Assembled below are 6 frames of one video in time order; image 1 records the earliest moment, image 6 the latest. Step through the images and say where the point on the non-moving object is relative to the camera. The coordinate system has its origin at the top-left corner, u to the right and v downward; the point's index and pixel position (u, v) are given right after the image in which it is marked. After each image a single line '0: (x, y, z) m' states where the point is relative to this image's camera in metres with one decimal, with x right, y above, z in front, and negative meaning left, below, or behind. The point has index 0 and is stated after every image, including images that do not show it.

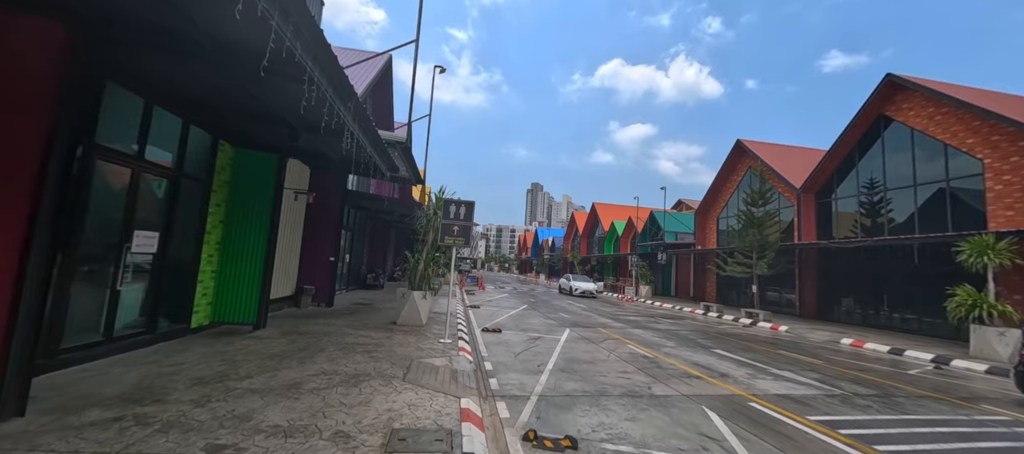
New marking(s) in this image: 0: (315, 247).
0: (-5.8, -0.6, +11.0) m
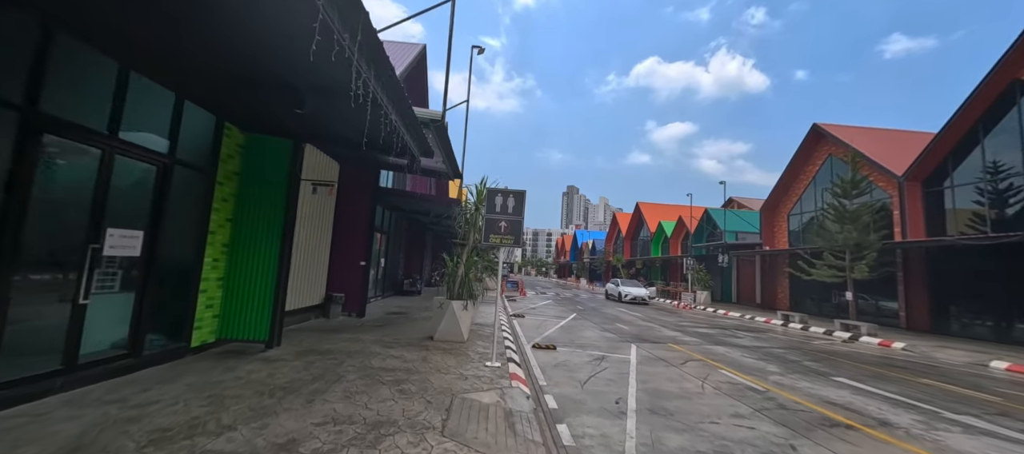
0: (-4.4, -0.6, +10.0) m
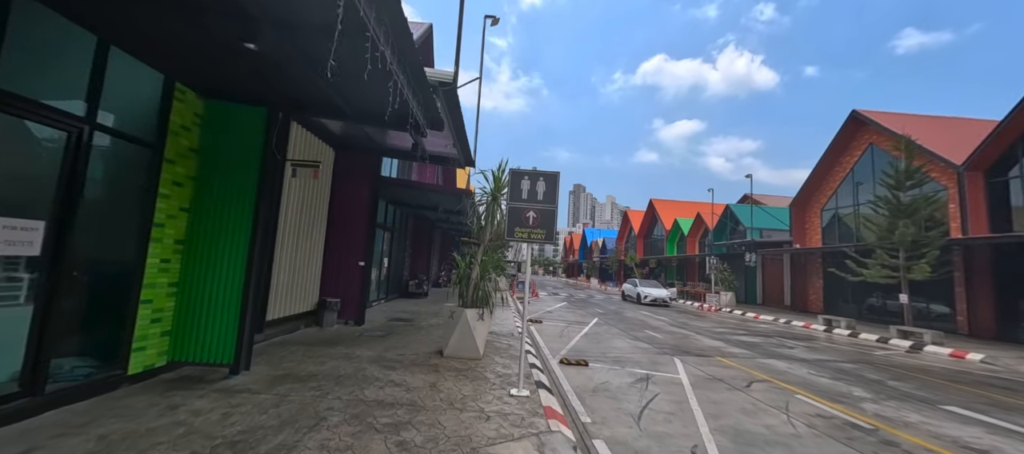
0: (-4.0, -0.5, +8.7) m
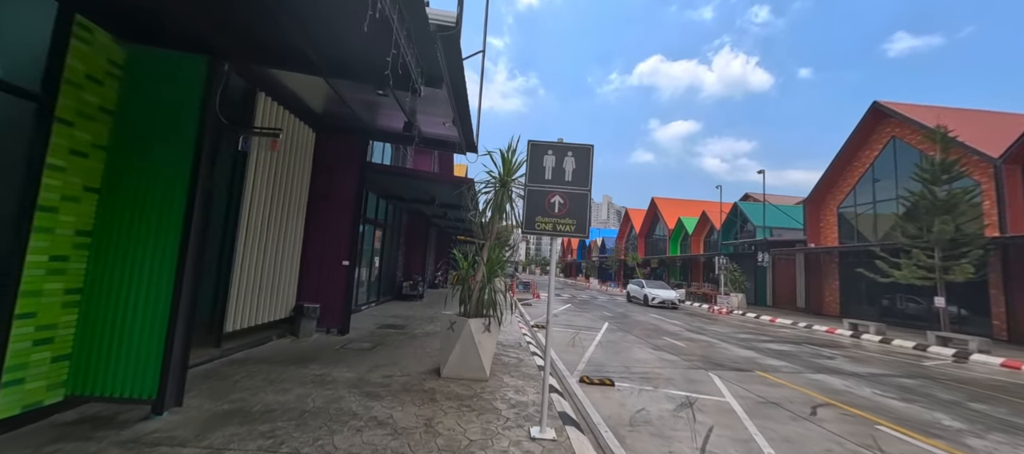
0: (-3.8, -0.4, +7.5) m
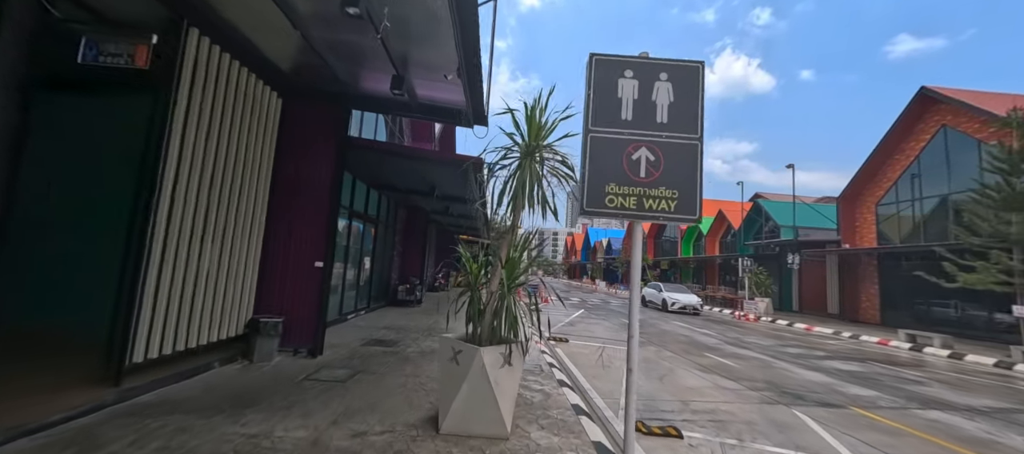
0: (-3.5, -0.3, +5.9) m
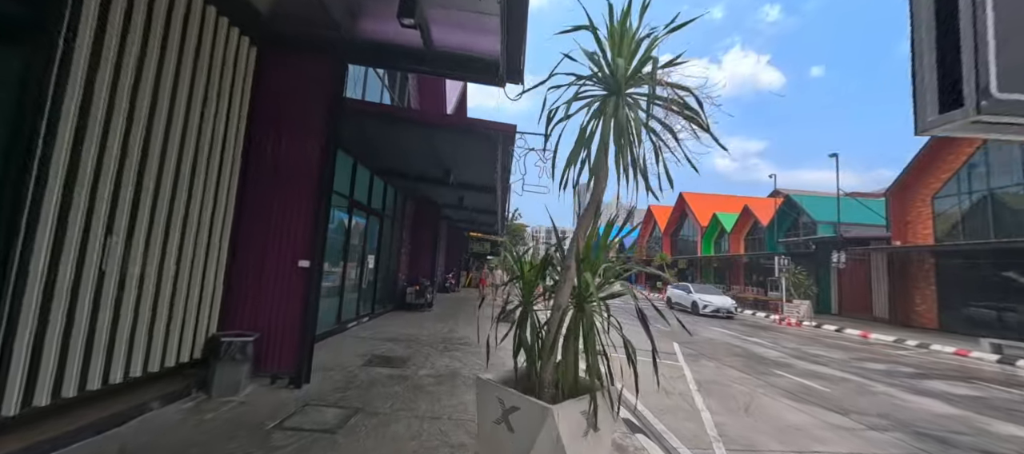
0: (-2.9, -0.1, +4.5) m
